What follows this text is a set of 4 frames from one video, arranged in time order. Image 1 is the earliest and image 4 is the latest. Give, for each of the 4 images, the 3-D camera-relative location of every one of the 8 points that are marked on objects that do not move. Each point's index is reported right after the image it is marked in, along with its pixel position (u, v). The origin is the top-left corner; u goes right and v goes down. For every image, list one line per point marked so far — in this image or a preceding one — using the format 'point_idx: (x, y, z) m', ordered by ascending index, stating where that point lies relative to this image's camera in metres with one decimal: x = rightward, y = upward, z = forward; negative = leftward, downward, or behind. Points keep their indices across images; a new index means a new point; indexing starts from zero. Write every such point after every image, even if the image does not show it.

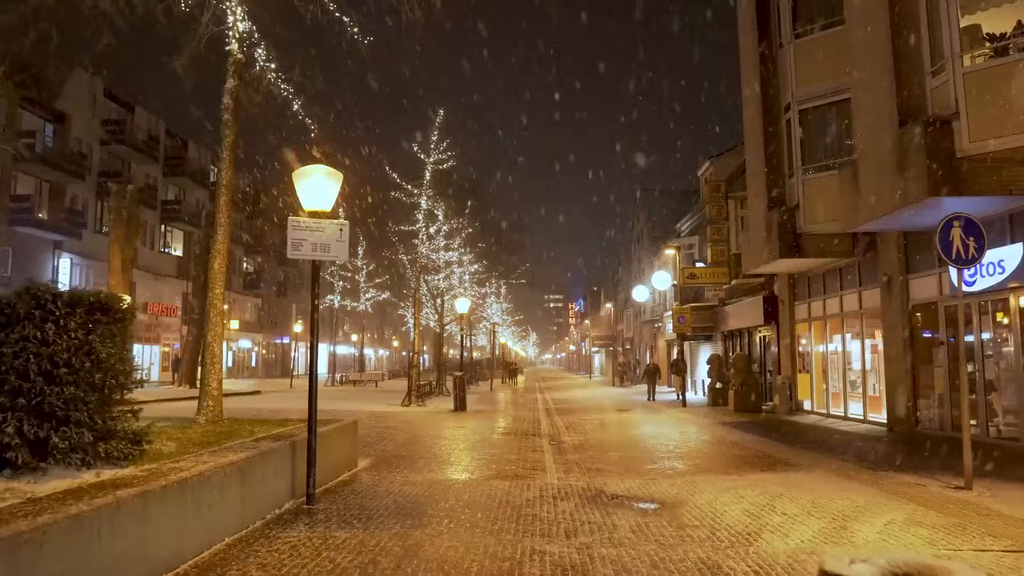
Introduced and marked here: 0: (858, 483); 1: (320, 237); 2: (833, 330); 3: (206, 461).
0: (+4.4, -2.5, +9.4) m
1: (-2.2, +0.6, +8.5) m
2: (+8.4, -1.1, +19.5) m
3: (-2.8, -1.6, +6.8) m
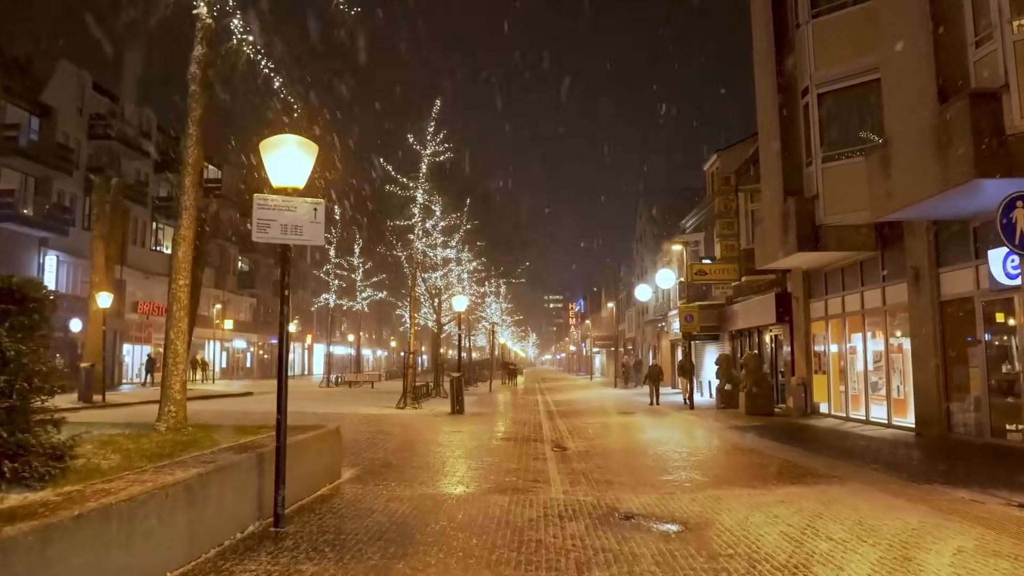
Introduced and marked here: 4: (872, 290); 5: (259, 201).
0: (+4.4, -2.4, +8.3) m
1: (-2.2, +0.7, +7.4) m
2: (+8.4, -1.0, +18.4) m
3: (-2.8, -1.5, +5.7) m
4: (+8.3, 0.0, +17.2) m
5: (-2.5, +0.8, +7.2) m
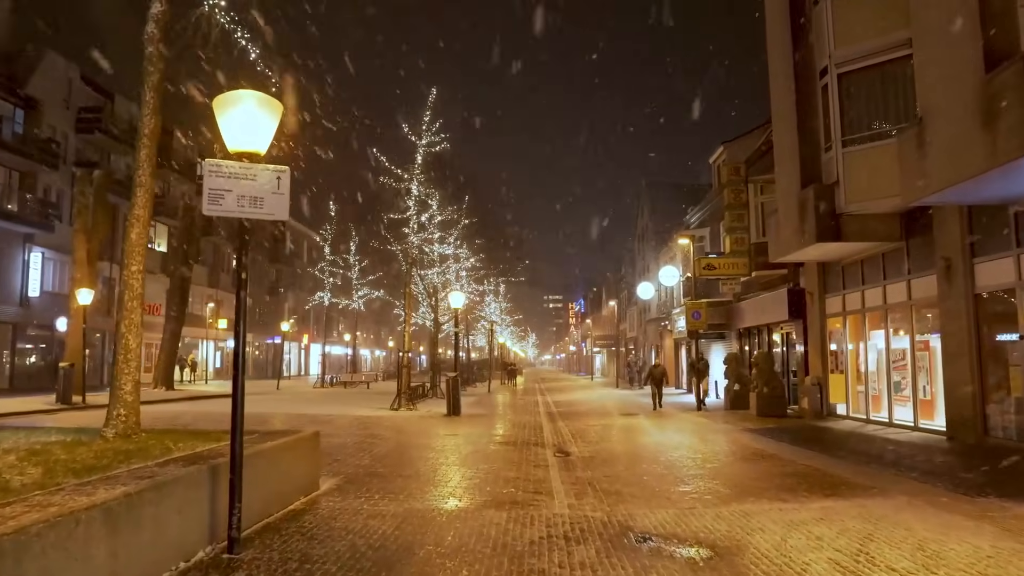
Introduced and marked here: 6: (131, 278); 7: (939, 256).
0: (+4.4, -2.2, +7.2) m
1: (-2.2, +0.8, +6.3) m
2: (+8.4, -0.8, +17.3) m
3: (-2.8, -1.3, +4.6) m
4: (+8.3, +0.1, +16.1) m
5: (-2.5, +1.0, +6.1) m
6: (-4.3, +0.1, +8.3) m
7: (+8.0, +0.6, +13.9) m
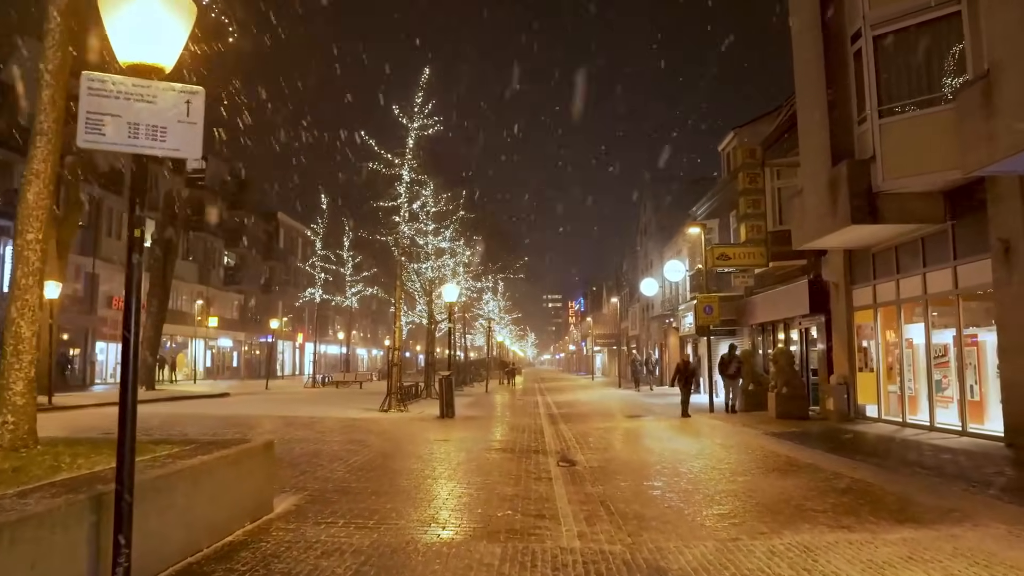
0: (+4.3, -2.0, +5.5) m
1: (-2.2, +1.1, +4.6) m
2: (+8.3, -0.6, +15.6) m
3: (-2.9, -1.1, +2.9) m
4: (+8.3, +0.3, +14.4) m
5: (-2.5, +1.2, +4.4) m
6: (-4.3, +0.3, +6.6) m
7: (+8.0, +0.8, +12.2) m
